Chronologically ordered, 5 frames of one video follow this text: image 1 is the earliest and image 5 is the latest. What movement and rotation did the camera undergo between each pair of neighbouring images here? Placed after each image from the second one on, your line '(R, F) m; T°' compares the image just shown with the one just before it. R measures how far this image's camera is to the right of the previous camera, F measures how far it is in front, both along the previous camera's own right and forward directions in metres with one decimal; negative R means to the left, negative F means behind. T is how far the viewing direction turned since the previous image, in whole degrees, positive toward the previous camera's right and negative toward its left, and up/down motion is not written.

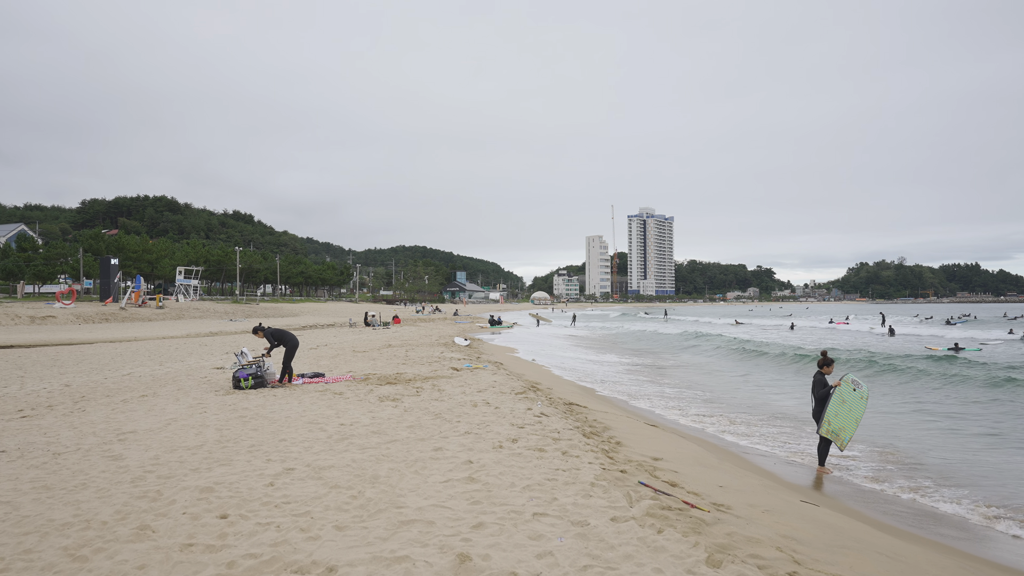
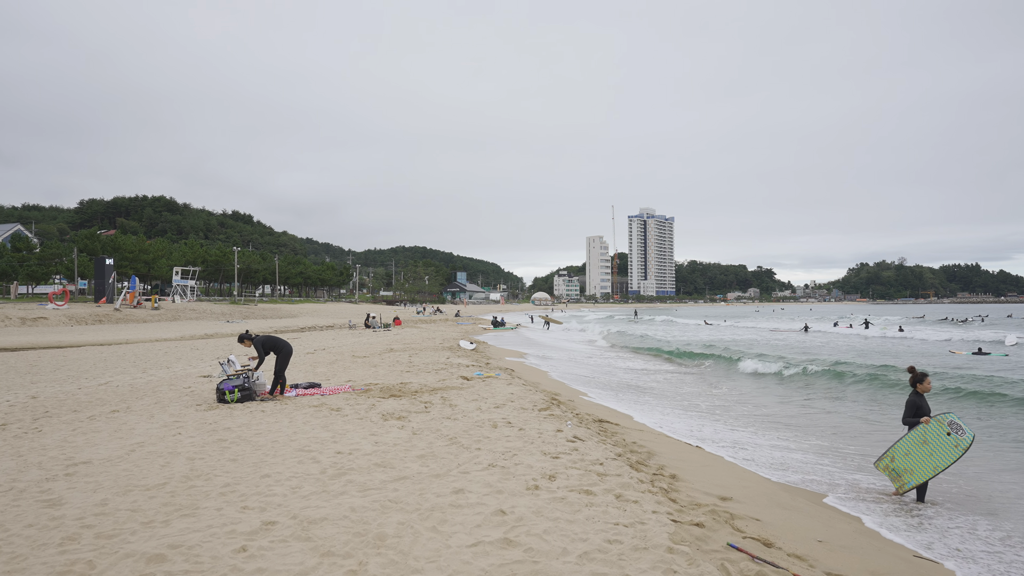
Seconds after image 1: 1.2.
(-0.3, +1.2) m; 0°
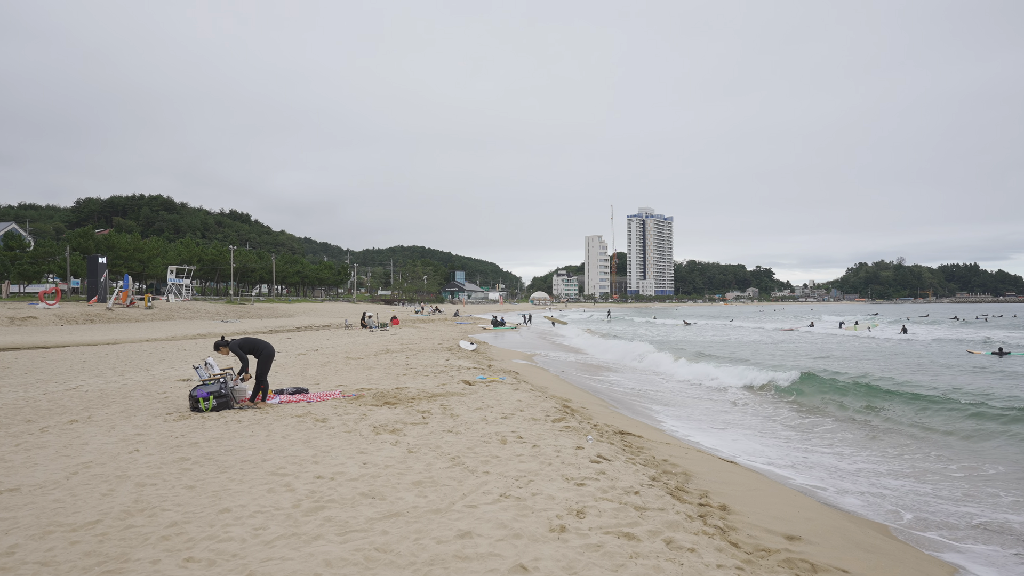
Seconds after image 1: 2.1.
(-0.1, +1.0) m; 0°
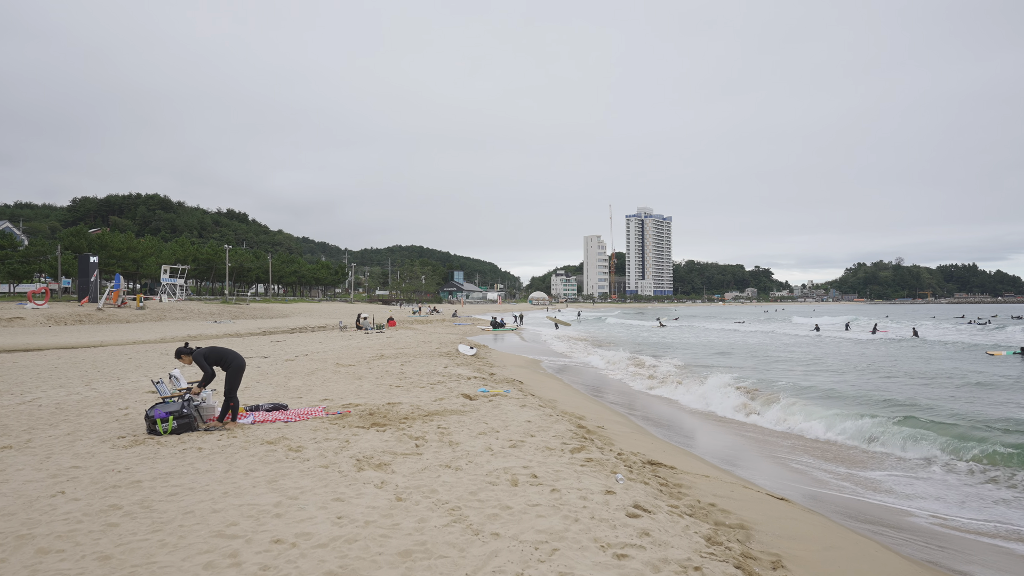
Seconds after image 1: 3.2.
(-0.1, +1.2) m; 0°
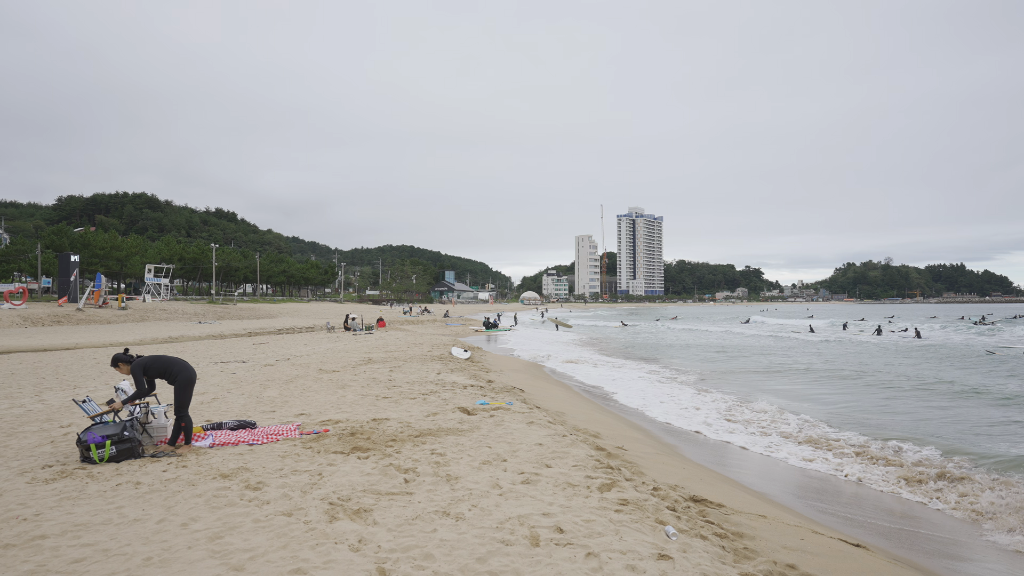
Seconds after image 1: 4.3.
(-0.2, +1.3) m; +1°
